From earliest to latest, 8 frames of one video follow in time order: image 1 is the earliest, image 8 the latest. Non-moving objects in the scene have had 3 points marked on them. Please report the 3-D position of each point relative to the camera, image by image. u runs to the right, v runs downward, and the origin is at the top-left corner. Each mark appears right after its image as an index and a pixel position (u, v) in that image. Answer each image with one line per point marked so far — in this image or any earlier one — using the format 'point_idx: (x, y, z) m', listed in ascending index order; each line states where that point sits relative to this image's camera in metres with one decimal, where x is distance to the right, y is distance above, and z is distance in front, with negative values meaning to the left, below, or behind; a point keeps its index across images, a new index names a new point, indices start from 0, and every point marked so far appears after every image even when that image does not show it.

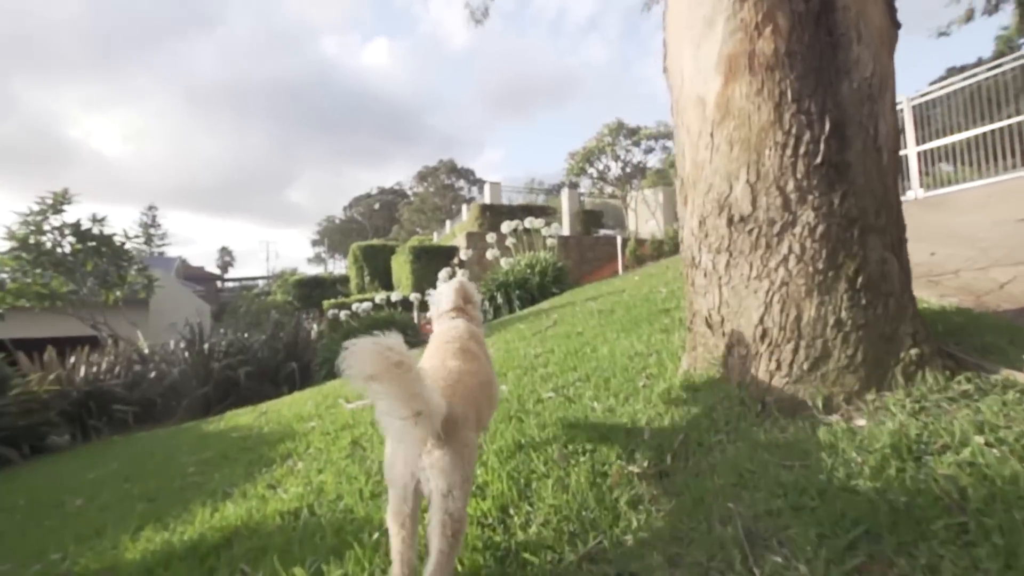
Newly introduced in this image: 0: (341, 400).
0: (-2.1, -1.3, +6.0) m
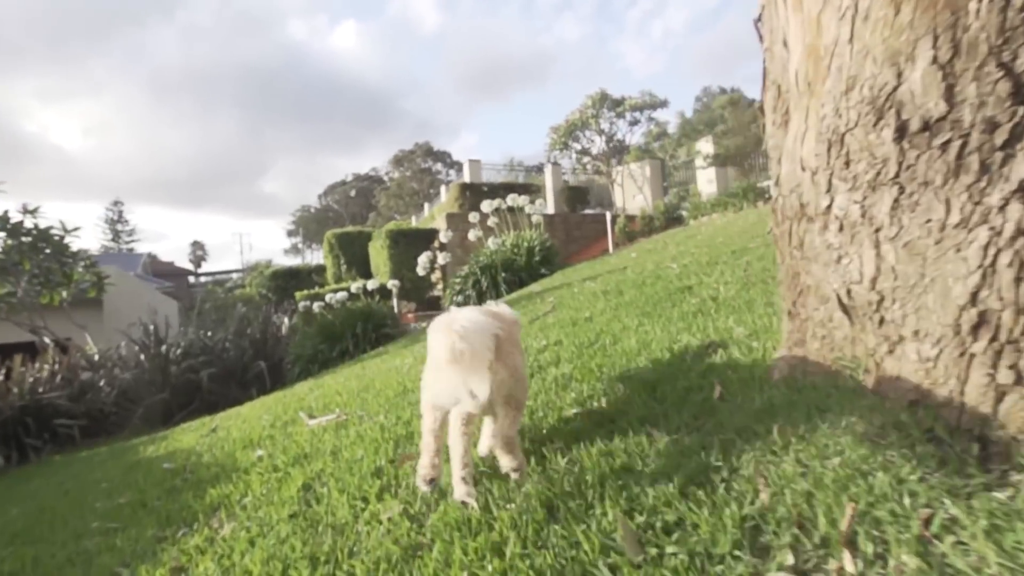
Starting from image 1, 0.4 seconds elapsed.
0: (-2.1, -1.2, +4.9) m
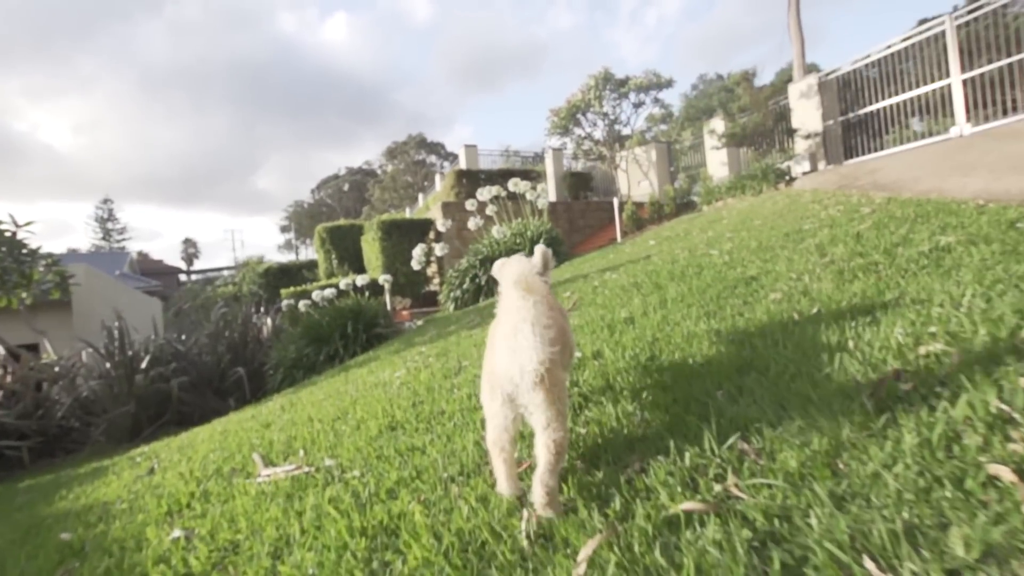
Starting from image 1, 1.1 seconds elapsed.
0: (-1.9, -1.2, +3.7) m
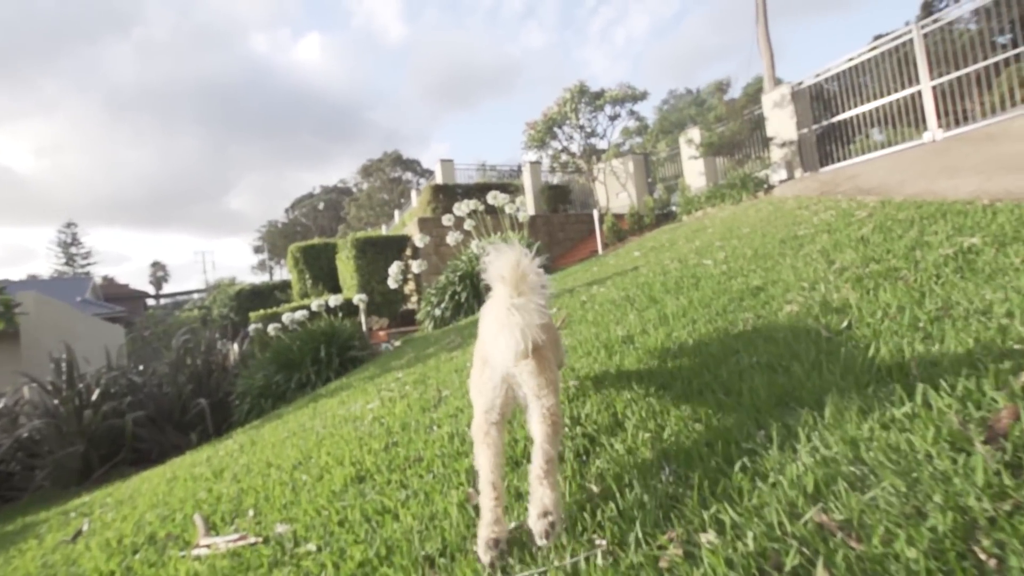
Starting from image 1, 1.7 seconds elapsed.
0: (-2.0, -1.4, +3.1) m
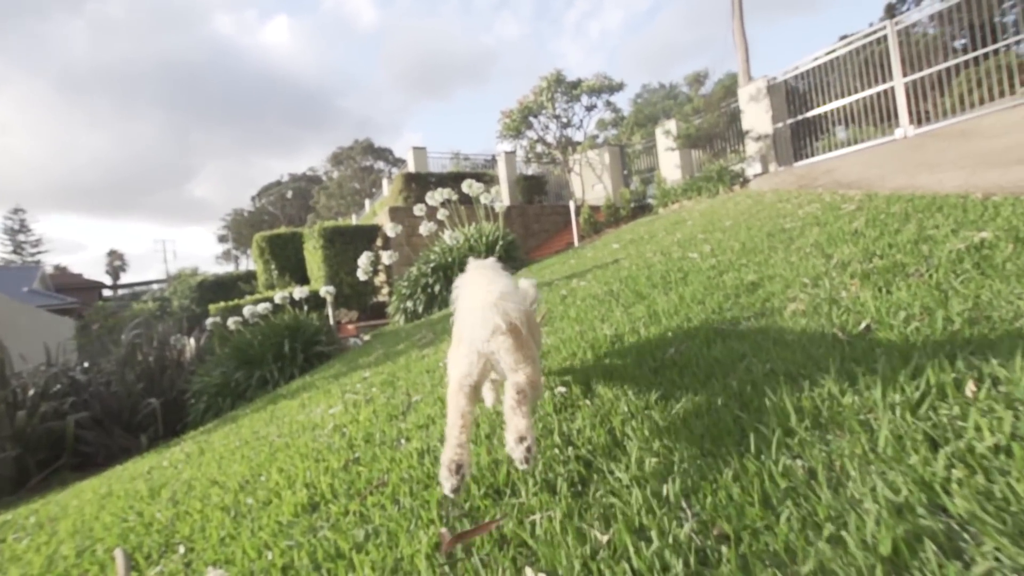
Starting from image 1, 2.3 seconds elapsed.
0: (-2.1, -1.4, +2.6) m
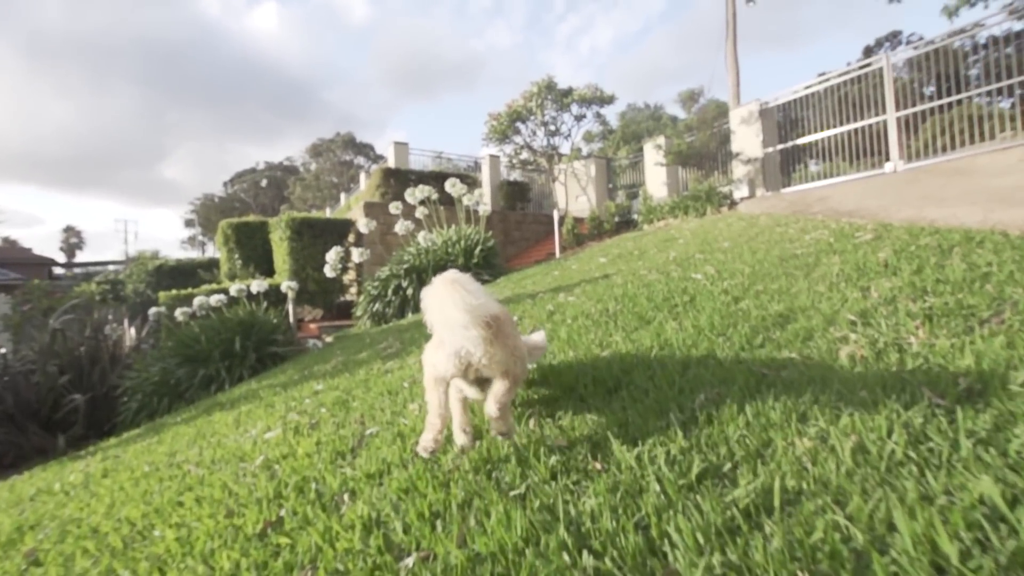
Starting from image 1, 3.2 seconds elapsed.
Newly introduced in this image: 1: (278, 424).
0: (-2.2, -1.3, +1.9) m
1: (-1.8, -1.0, +3.8) m
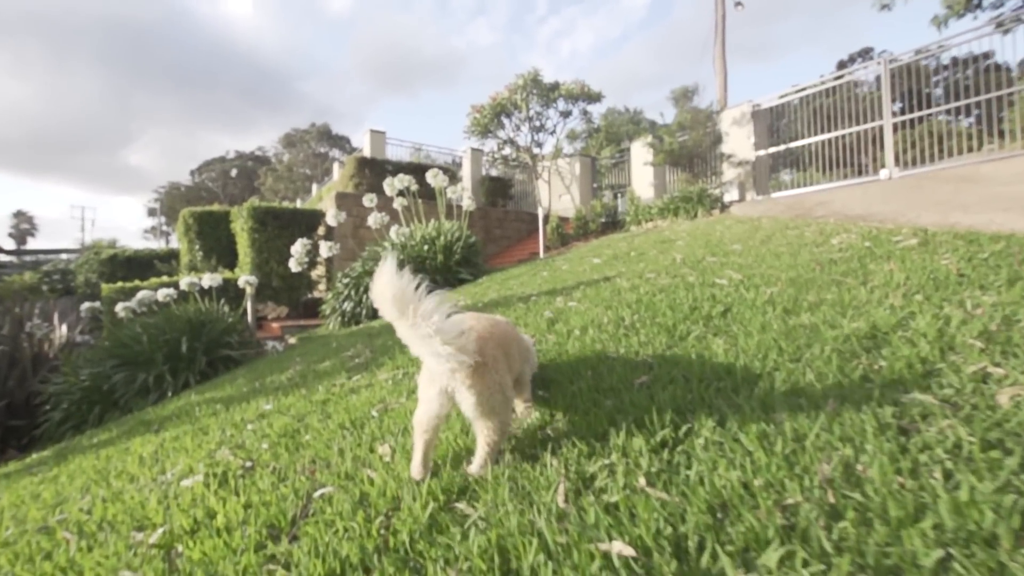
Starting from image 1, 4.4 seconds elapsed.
0: (-2.1, -1.3, +0.9) m
1: (-1.8, -1.0, +2.9) m
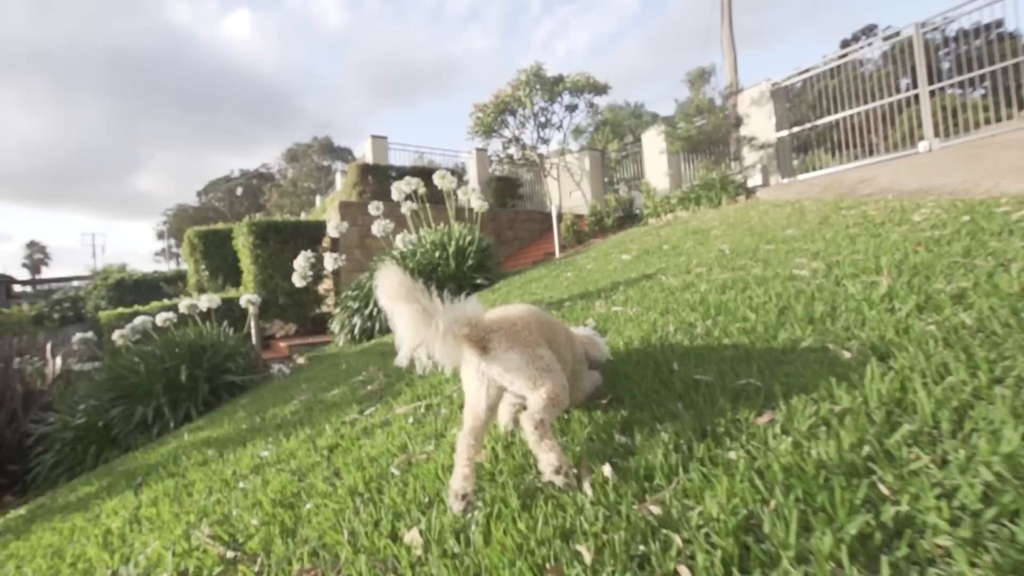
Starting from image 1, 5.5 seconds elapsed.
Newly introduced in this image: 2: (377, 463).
0: (-1.8, -1.4, +0.2) m
1: (-1.5, -1.2, +2.2) m
2: (-0.7, -0.9, +2.5) m
